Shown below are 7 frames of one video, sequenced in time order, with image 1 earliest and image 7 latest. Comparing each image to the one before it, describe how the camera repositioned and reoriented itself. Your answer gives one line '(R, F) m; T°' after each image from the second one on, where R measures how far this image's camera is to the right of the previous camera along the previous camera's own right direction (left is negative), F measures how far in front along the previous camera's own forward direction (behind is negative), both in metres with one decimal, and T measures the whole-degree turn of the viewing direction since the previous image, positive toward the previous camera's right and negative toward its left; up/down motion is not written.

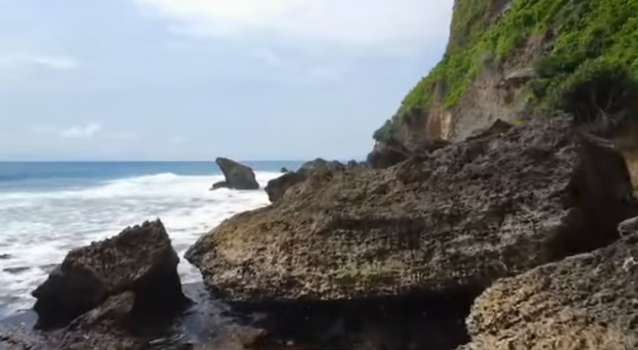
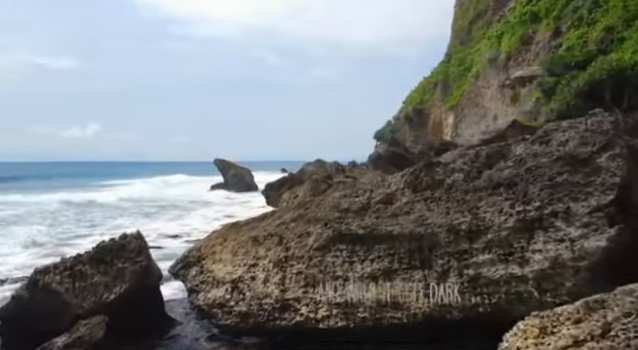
(0.0, +0.8) m; 0°
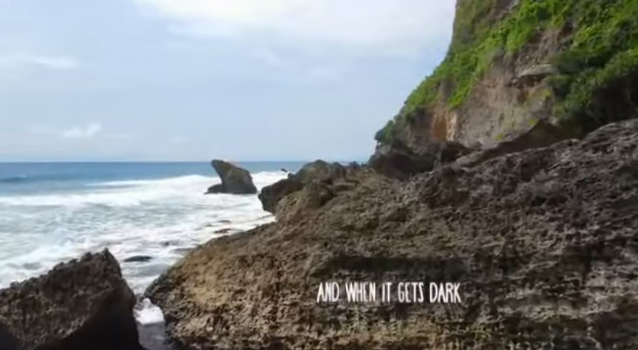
(0.0, +1.0) m; 0°
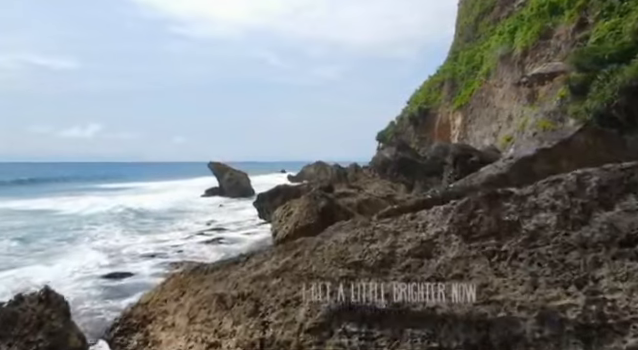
(0.0, +1.3) m; 0°
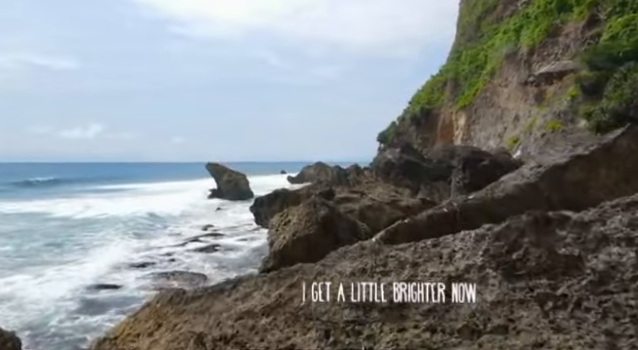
(0.0, +0.8) m; 0°
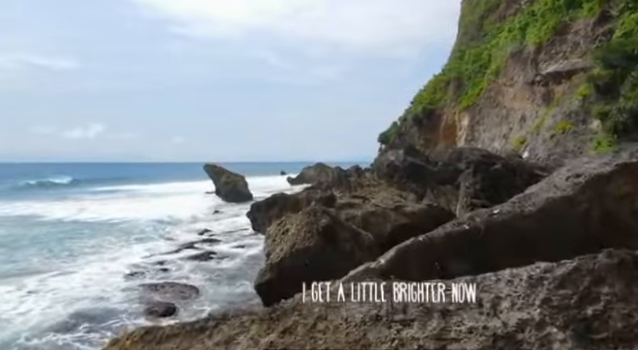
(0.0, +0.8) m; 0°
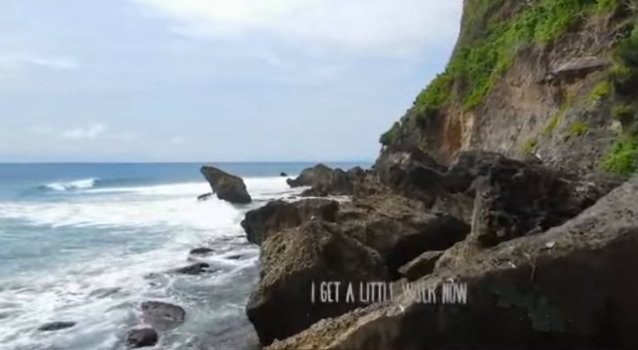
(0.0, +1.1) m; 0°
